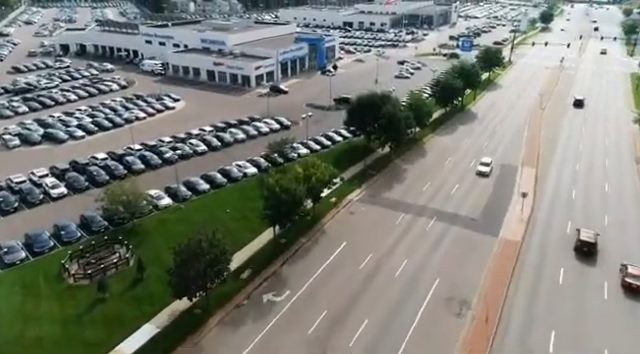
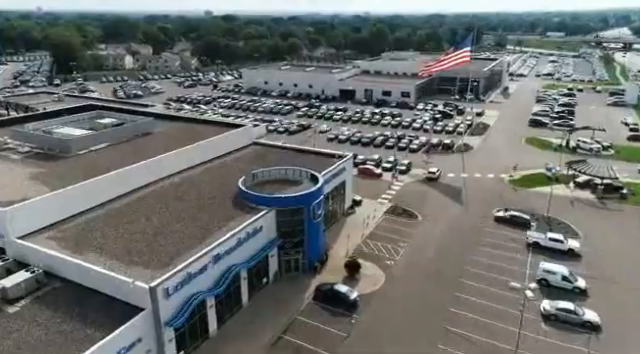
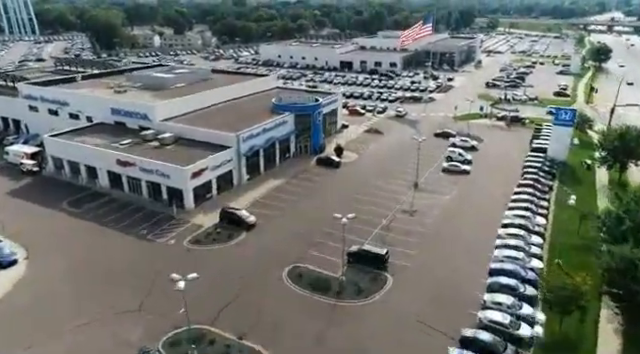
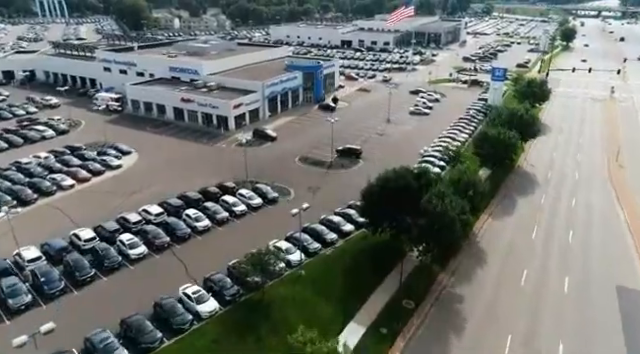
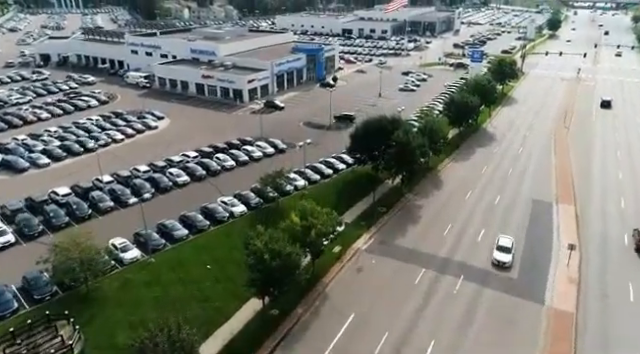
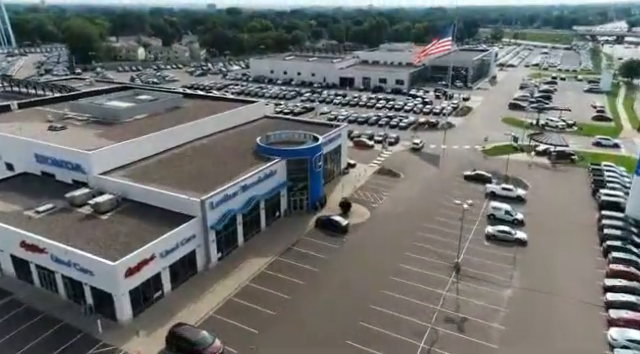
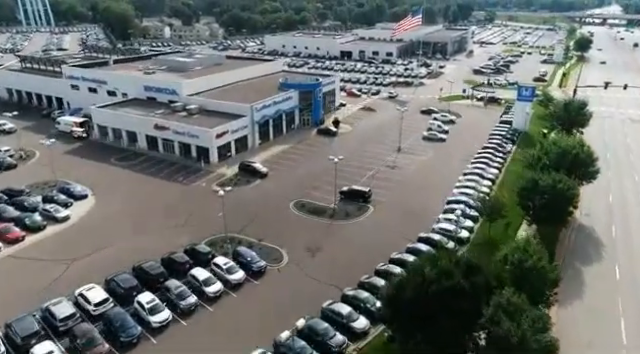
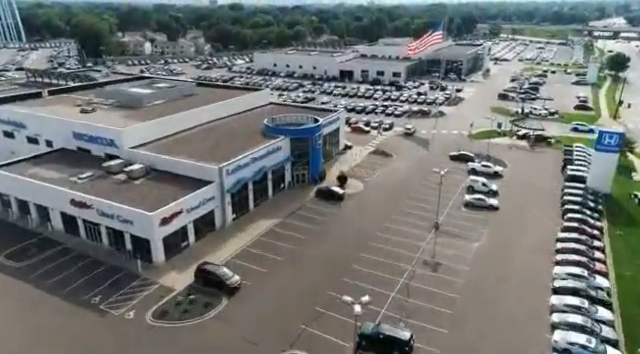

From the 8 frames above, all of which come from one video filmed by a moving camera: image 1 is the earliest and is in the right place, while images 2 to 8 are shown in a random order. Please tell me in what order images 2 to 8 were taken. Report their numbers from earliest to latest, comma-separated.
5, 4, 7, 3, 8, 6, 2
